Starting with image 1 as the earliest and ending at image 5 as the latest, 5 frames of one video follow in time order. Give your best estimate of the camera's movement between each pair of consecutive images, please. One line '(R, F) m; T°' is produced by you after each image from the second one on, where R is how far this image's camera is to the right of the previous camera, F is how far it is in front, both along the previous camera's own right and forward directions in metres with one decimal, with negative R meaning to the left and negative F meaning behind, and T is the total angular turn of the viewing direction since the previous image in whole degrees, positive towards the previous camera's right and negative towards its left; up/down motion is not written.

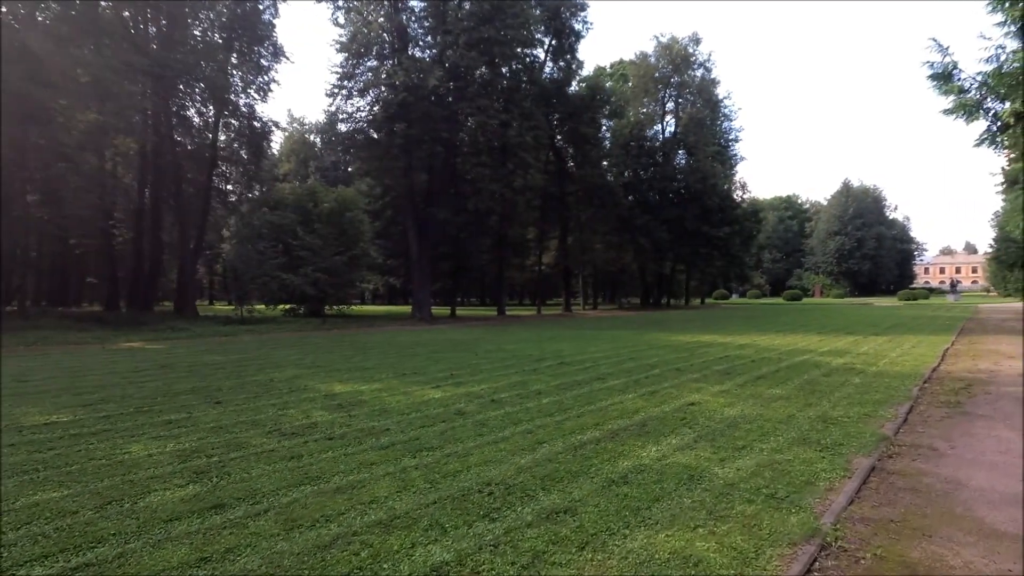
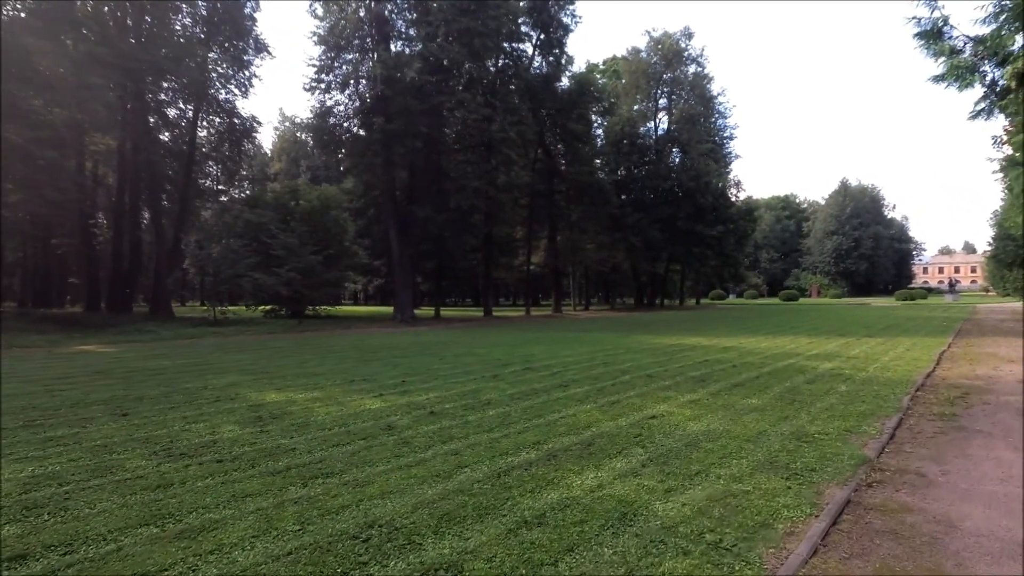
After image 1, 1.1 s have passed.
(+0.7, +0.8) m; 0°
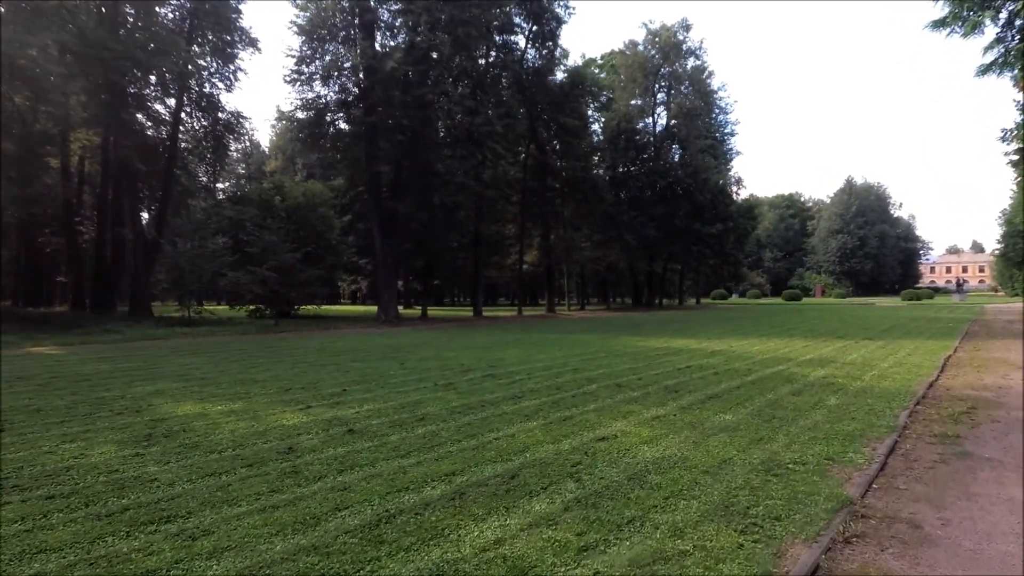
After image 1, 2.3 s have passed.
(+0.8, +0.9) m; 0°
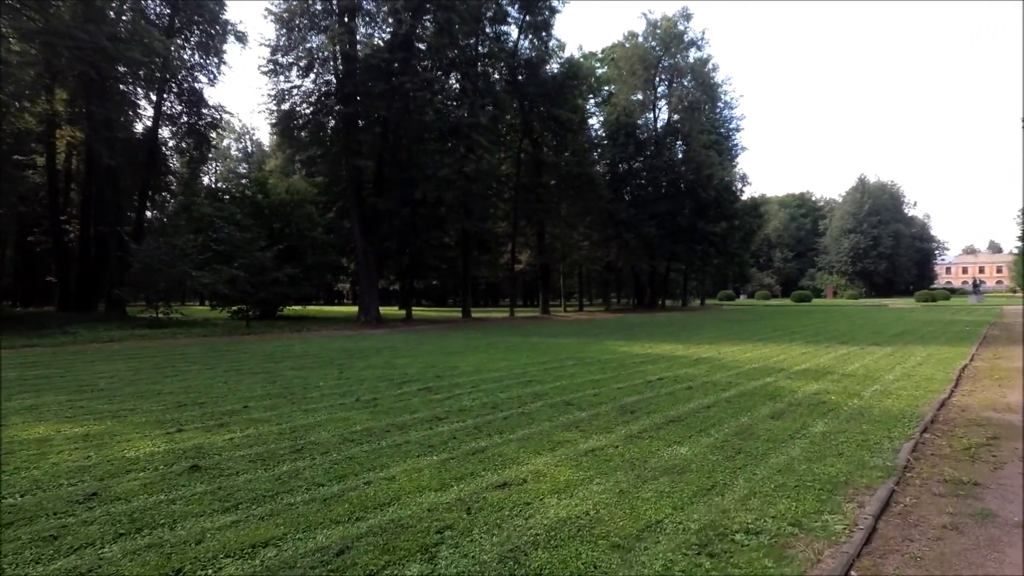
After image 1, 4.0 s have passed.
(+1.0, +1.2) m; -1°
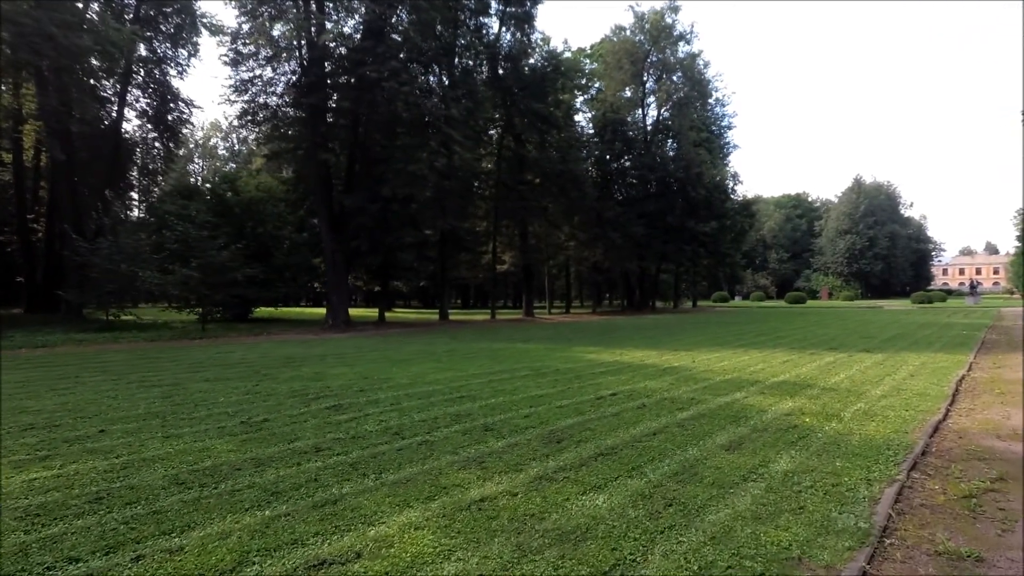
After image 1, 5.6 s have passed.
(+0.9, +1.1) m; 0°
